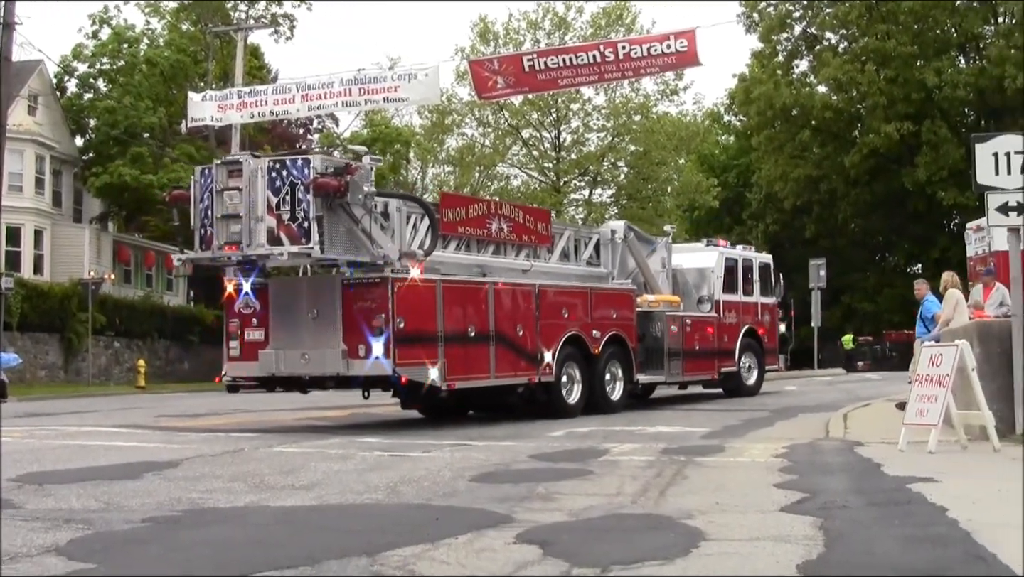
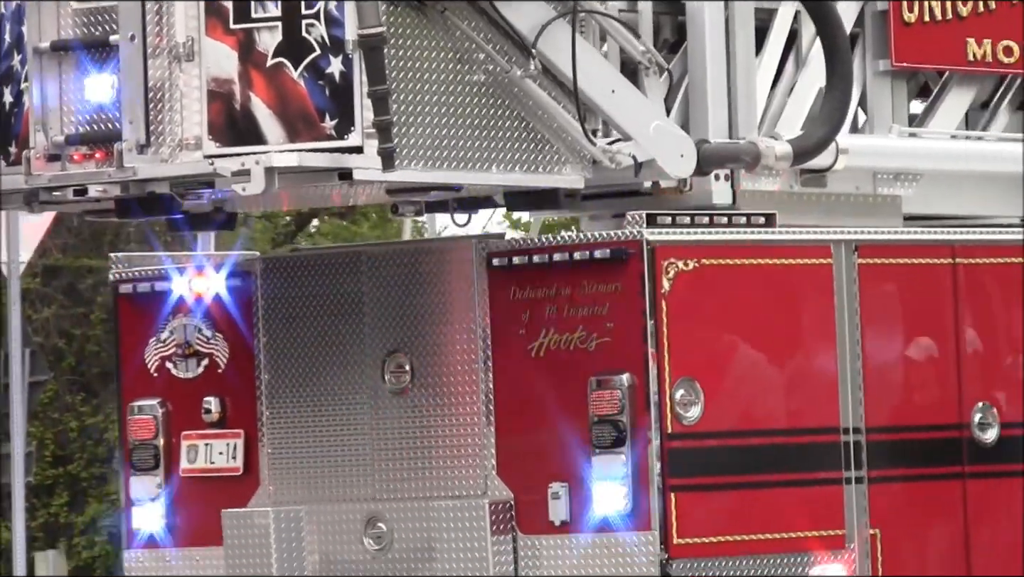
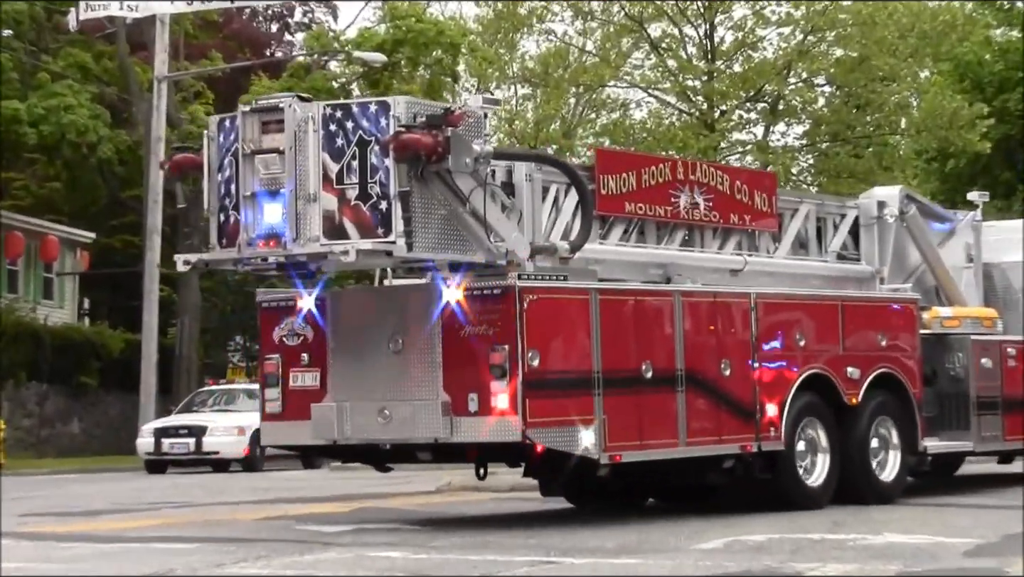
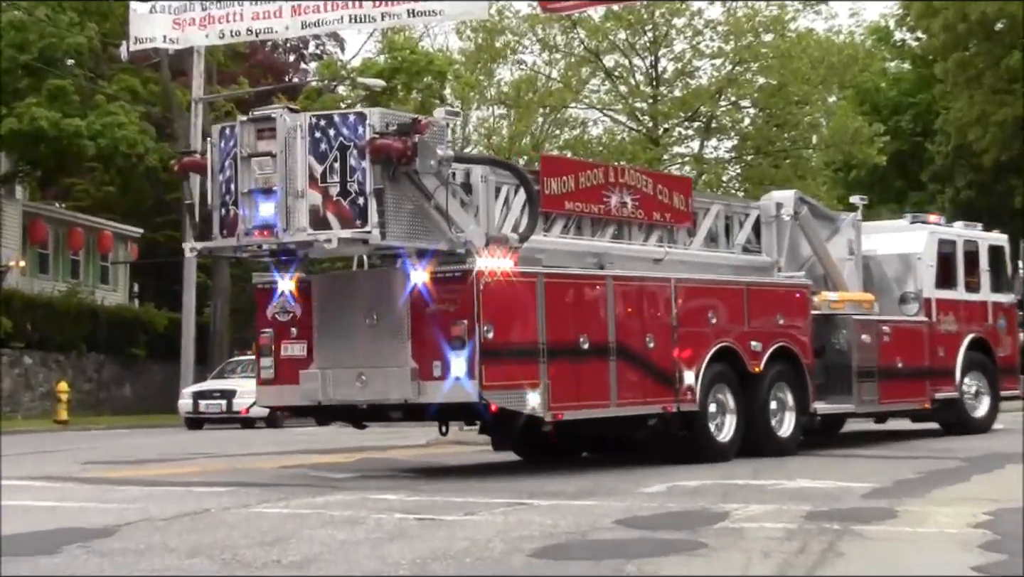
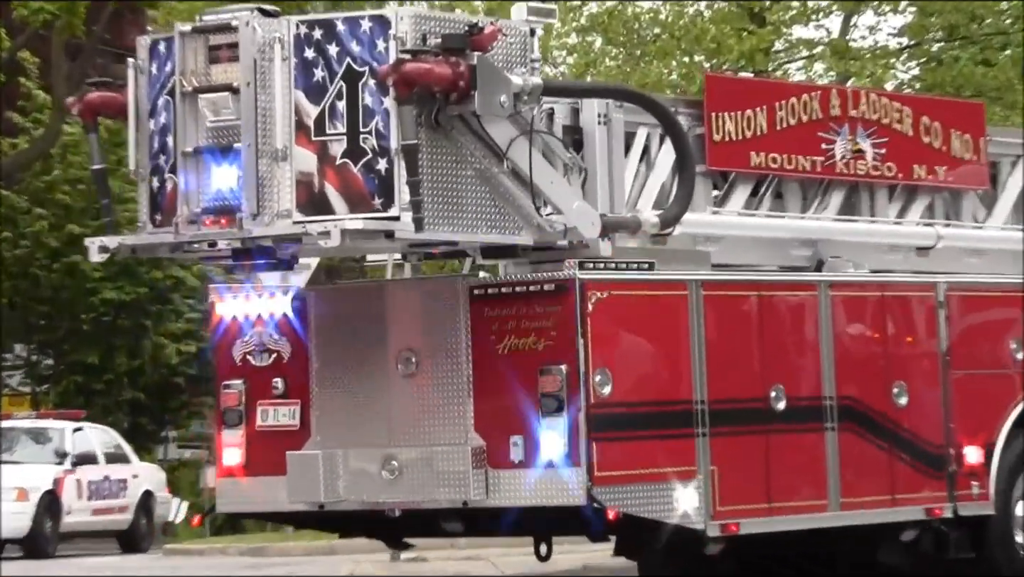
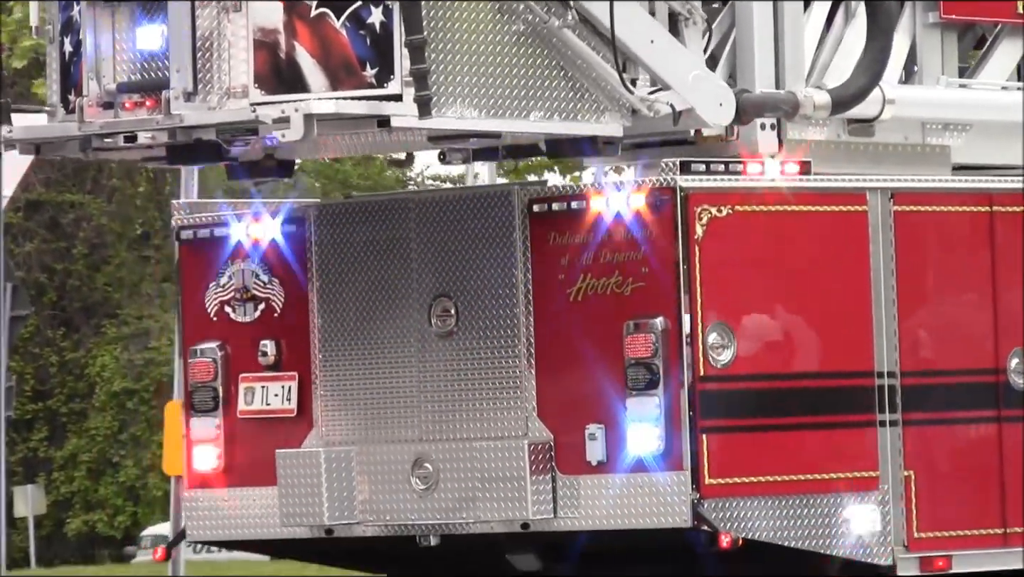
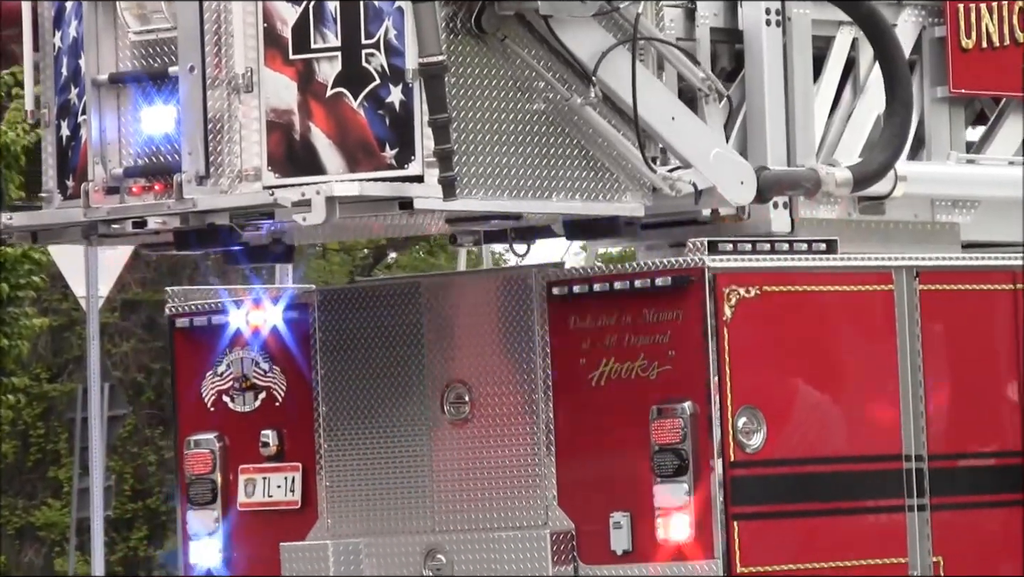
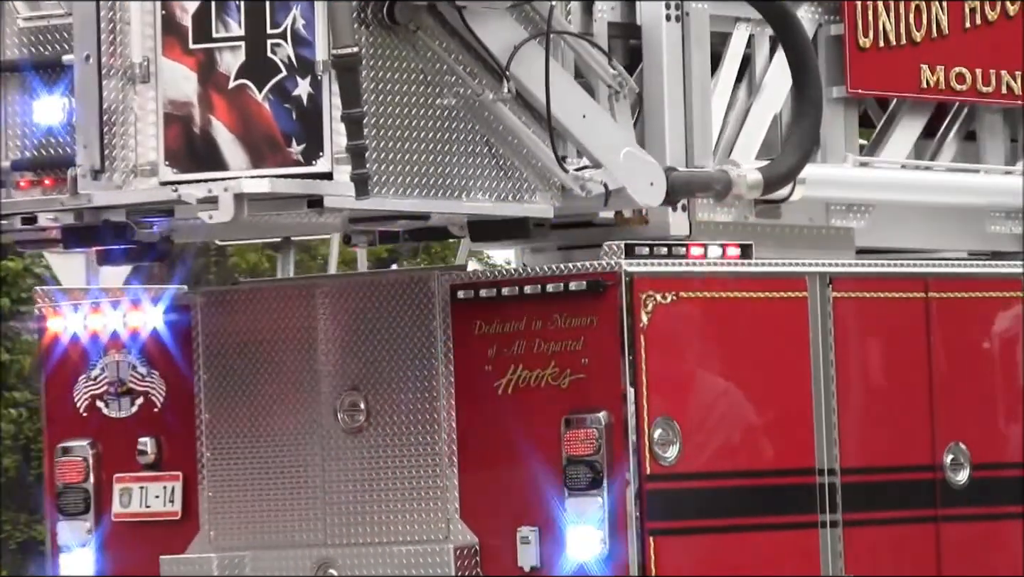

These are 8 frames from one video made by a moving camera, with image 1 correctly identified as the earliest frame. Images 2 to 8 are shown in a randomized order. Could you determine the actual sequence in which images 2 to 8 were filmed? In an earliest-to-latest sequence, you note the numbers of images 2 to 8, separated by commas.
4, 3, 5, 8, 7, 2, 6
